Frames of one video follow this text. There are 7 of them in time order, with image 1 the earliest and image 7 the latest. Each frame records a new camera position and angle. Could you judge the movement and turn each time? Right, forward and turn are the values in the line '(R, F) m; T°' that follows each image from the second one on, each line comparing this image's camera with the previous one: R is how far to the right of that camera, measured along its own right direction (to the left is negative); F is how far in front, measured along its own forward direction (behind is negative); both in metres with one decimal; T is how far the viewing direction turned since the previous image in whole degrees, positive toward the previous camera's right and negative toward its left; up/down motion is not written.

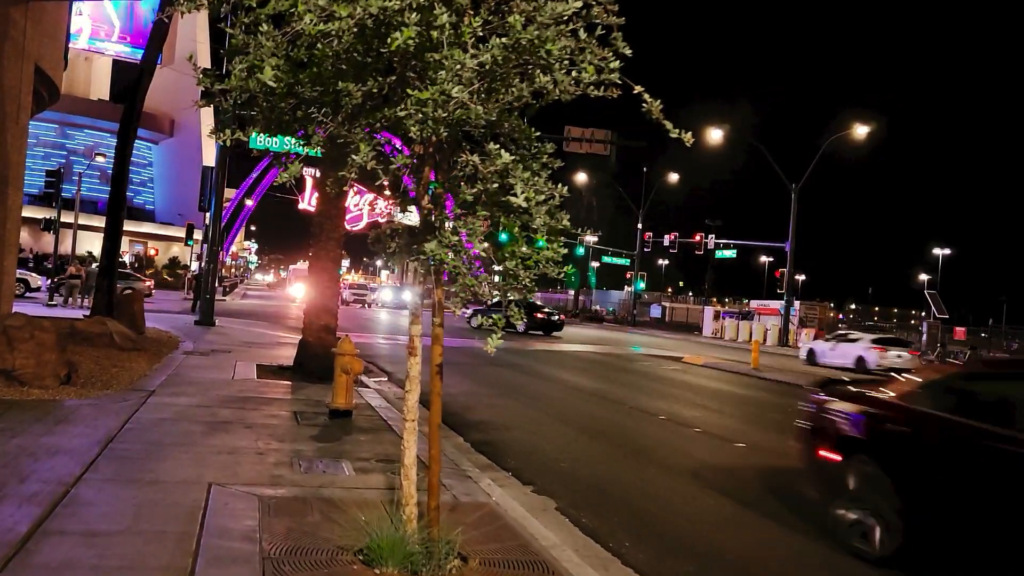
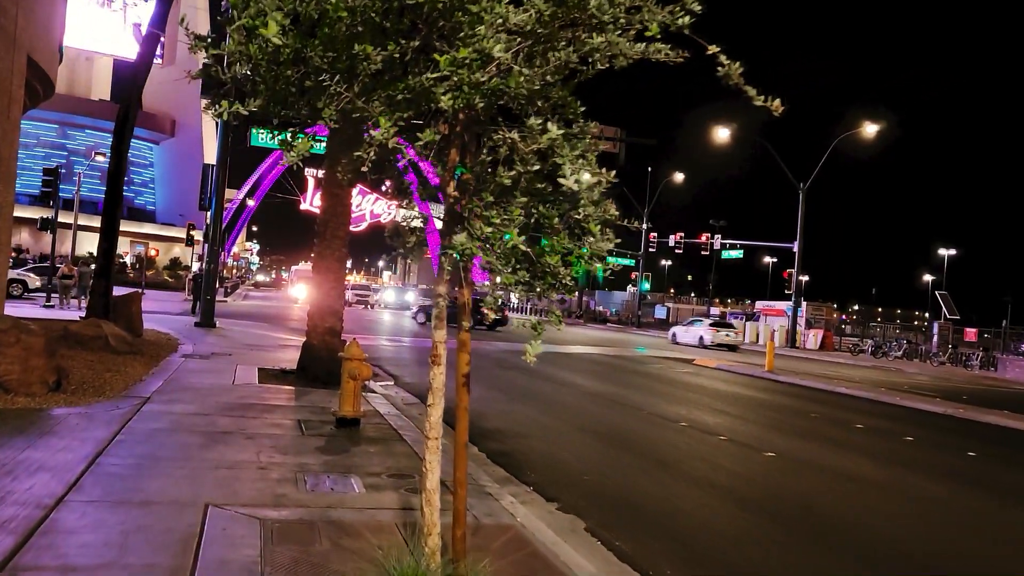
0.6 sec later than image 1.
(-0.2, +0.6) m; 0°
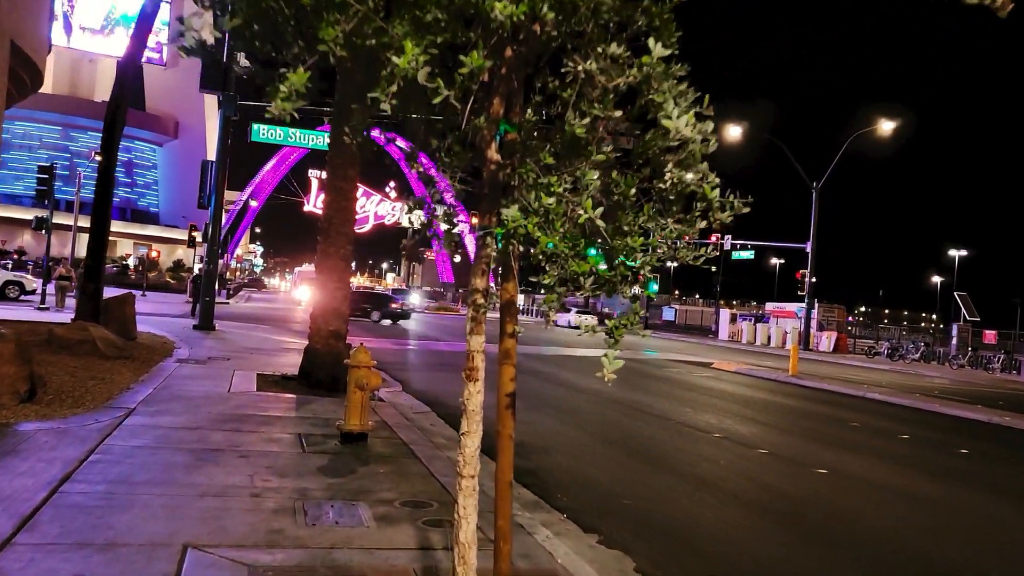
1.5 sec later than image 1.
(-0.2, +0.9) m; 0°
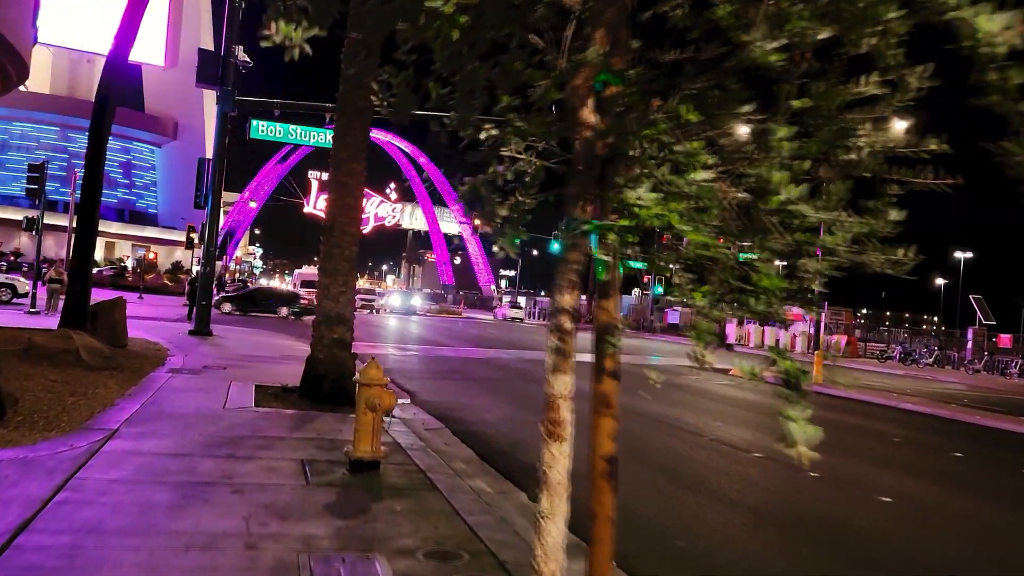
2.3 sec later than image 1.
(-0.3, +0.9) m; 0°
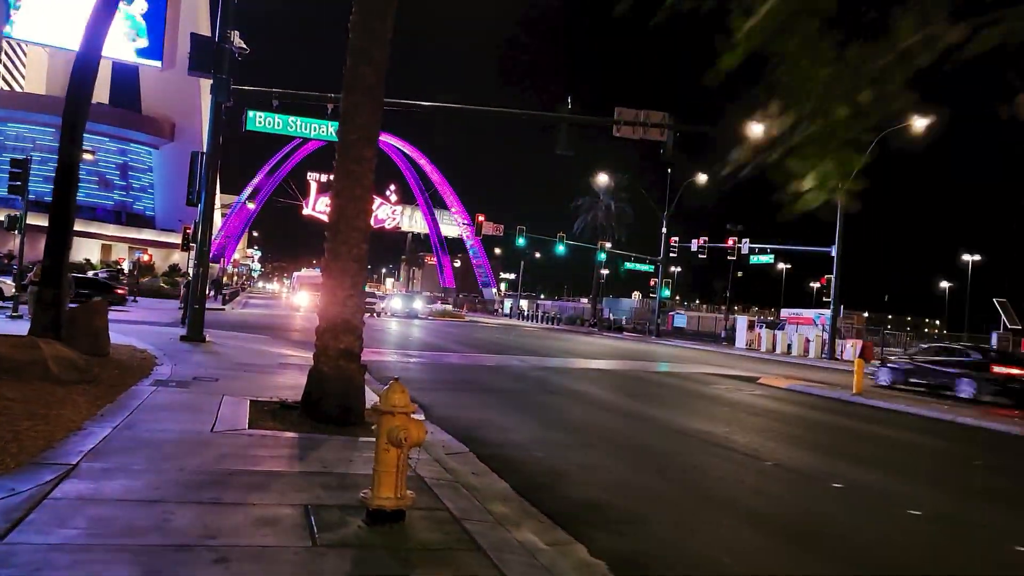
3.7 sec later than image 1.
(-0.4, +1.5) m; 0°
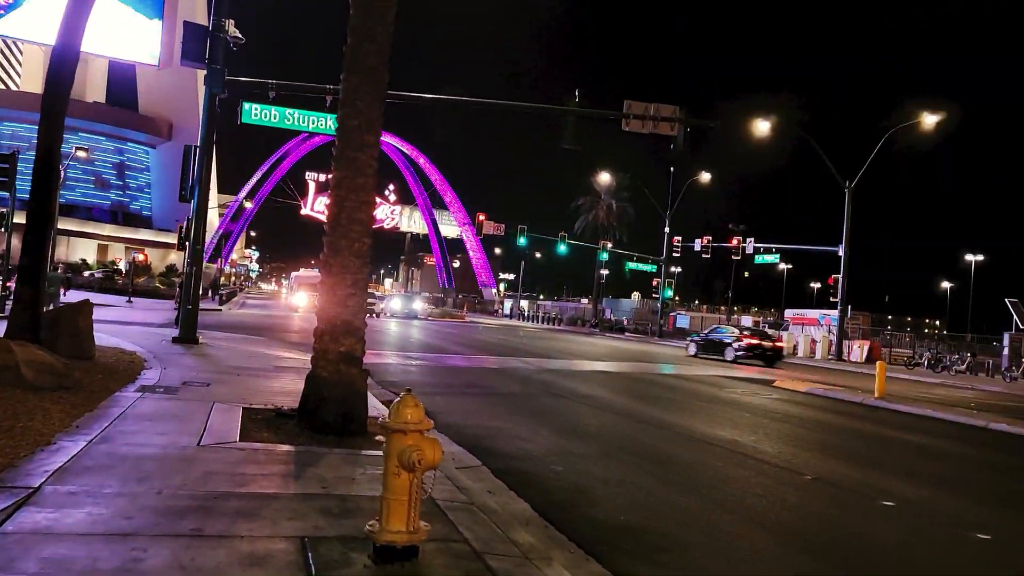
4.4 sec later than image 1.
(-0.2, +0.8) m; 0°
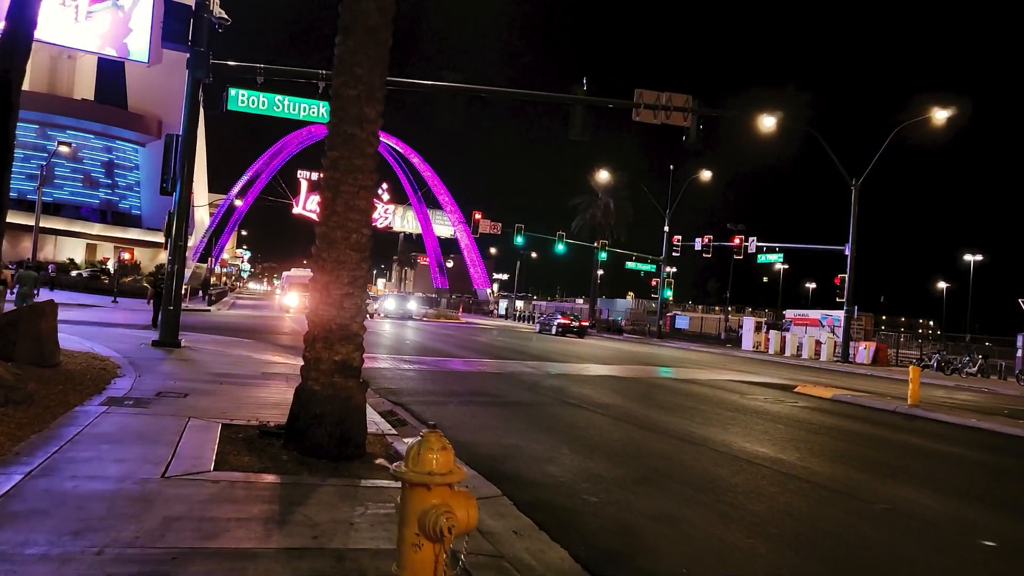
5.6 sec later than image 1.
(-0.3, +1.3) m; +1°
